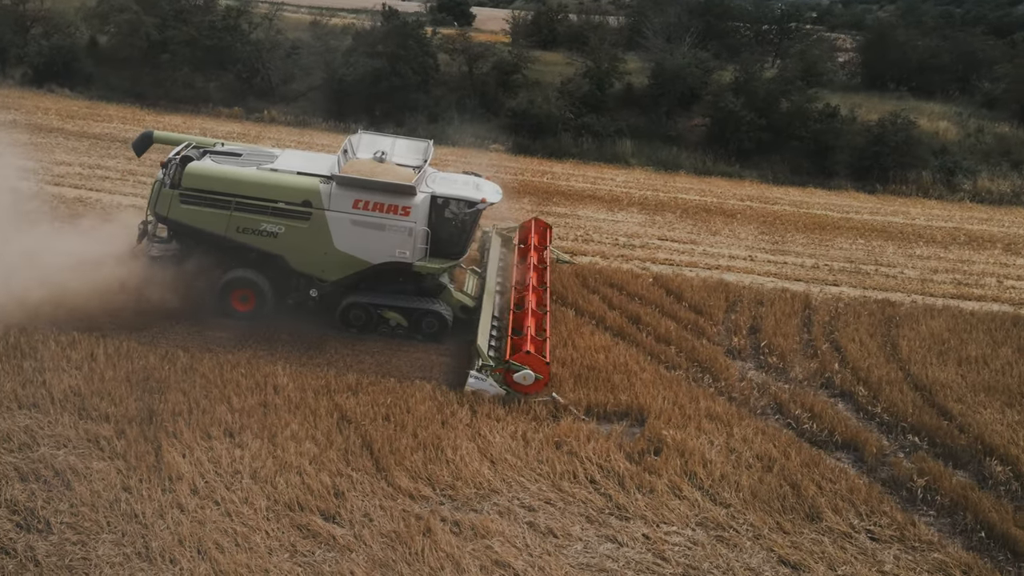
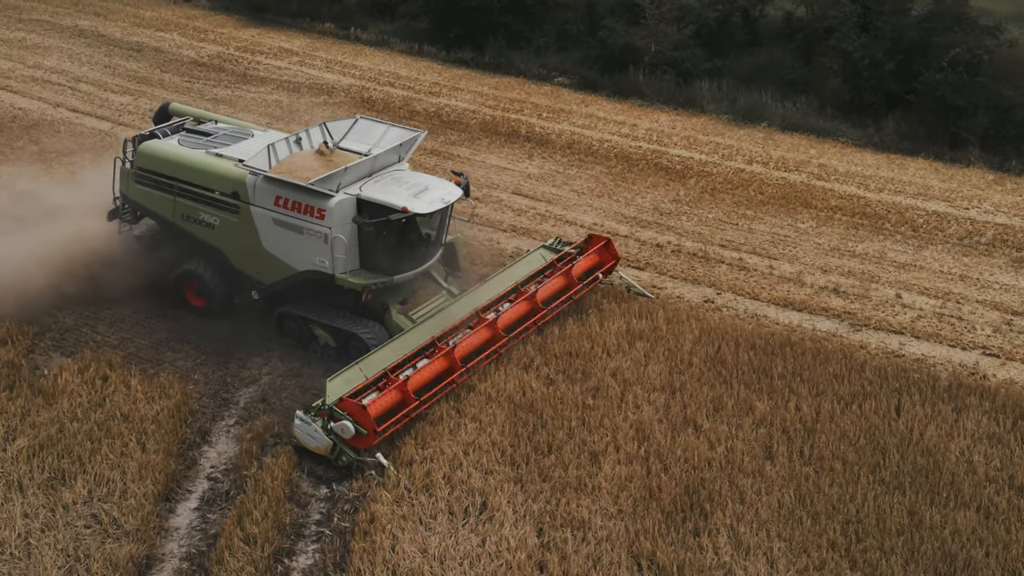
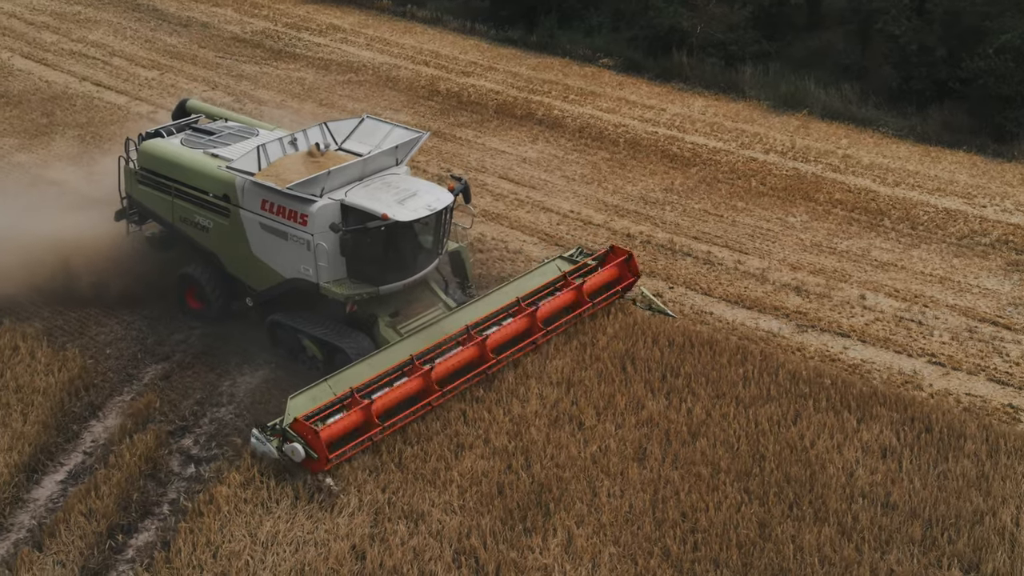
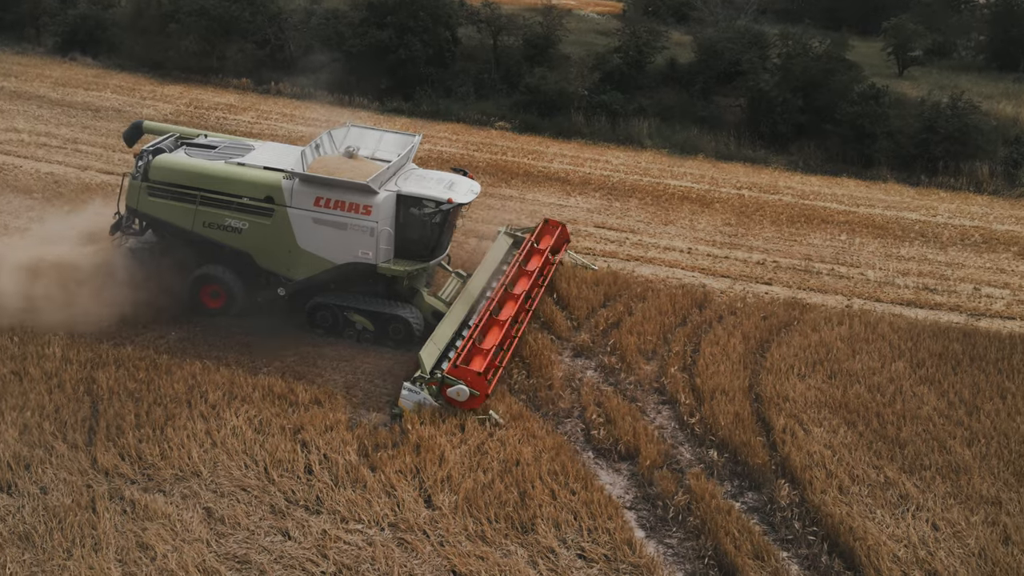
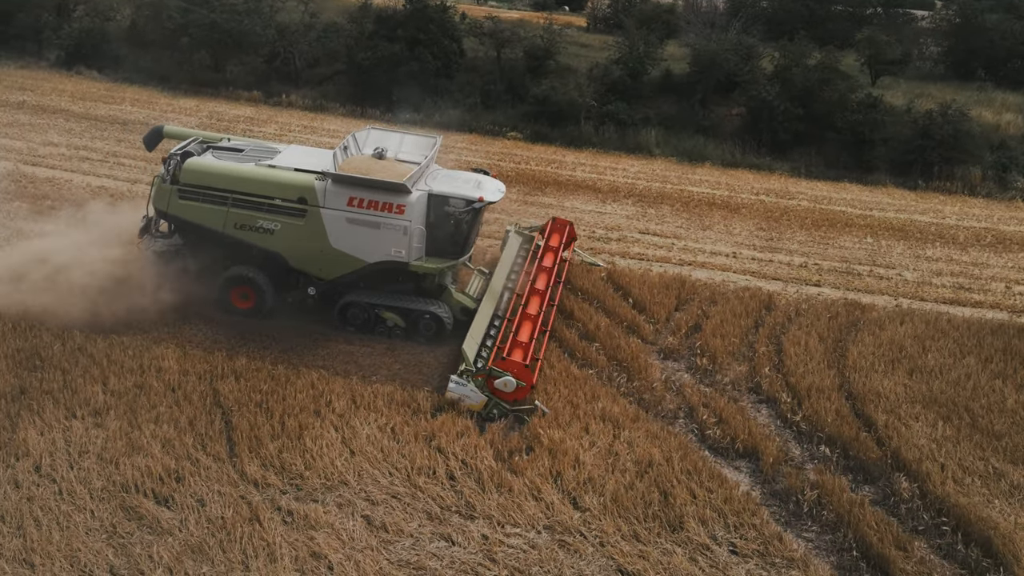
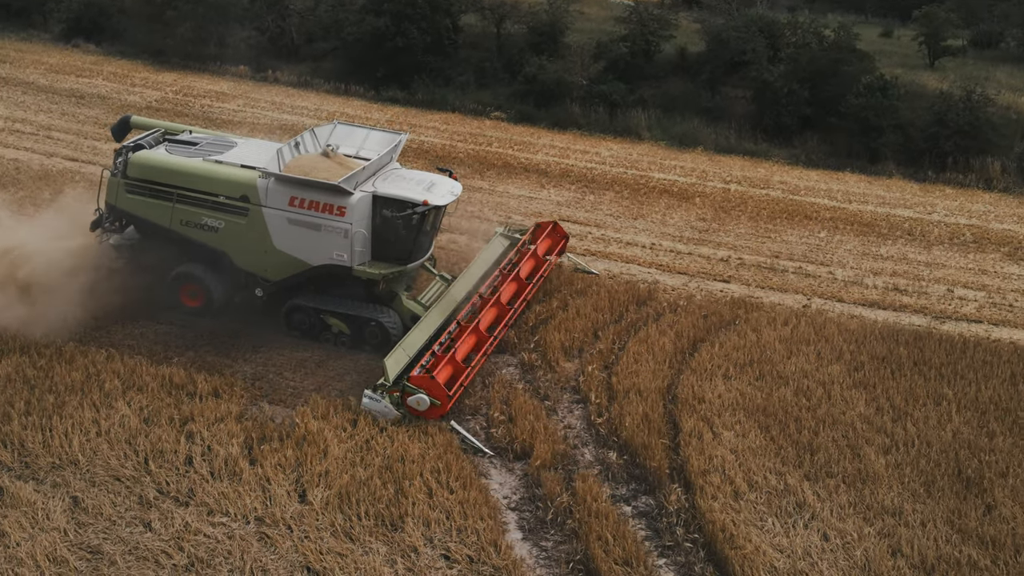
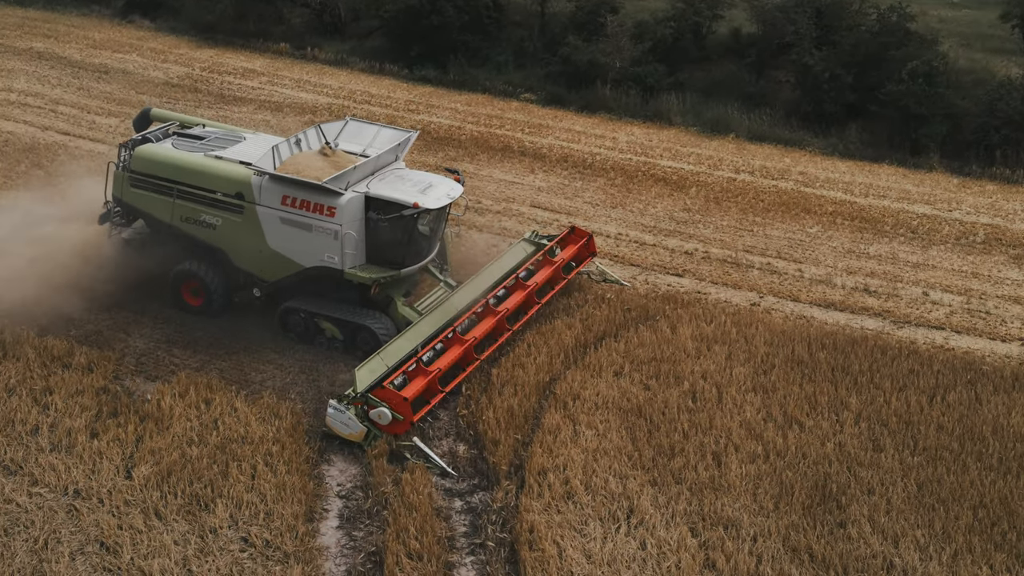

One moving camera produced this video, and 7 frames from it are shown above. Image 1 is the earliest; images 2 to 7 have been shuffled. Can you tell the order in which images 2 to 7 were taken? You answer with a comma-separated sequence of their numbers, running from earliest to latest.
5, 4, 6, 7, 2, 3
